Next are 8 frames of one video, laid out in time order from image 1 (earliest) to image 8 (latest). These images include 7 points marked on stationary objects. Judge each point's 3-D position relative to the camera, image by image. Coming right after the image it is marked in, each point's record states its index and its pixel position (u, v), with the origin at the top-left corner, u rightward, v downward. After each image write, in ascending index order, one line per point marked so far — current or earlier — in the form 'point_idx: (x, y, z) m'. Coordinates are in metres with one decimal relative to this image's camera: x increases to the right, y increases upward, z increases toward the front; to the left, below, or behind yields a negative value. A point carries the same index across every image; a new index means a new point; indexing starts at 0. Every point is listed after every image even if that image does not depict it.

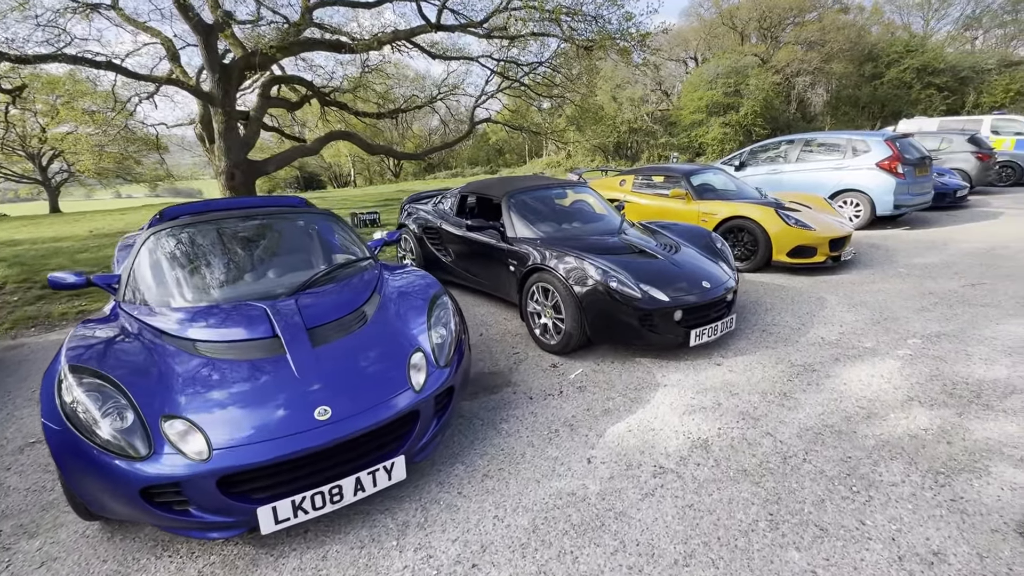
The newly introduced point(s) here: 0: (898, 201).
0: (+6.3, +1.4, +7.6) m
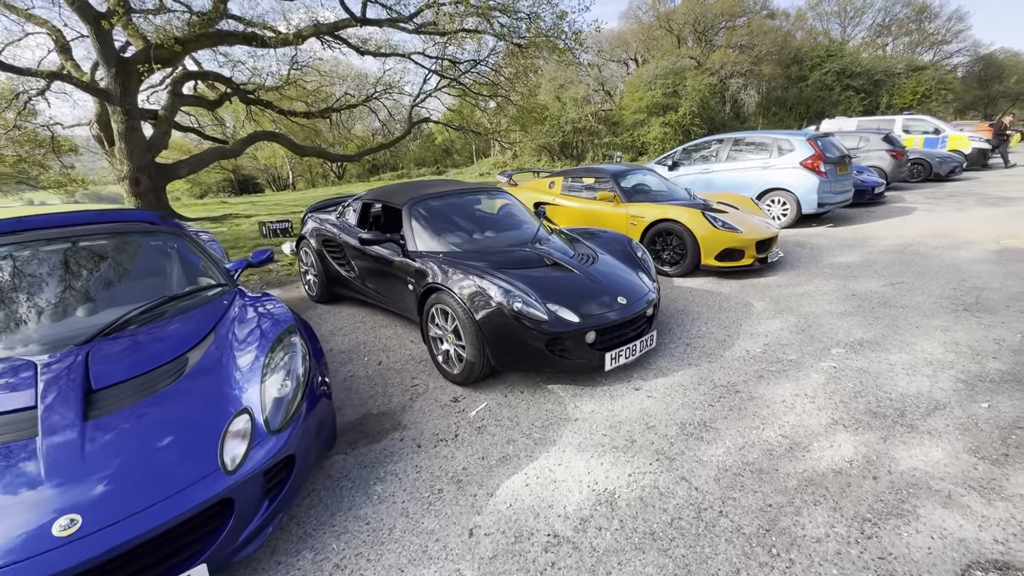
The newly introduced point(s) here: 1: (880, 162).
0: (+5.2, +1.5, +7.8) m
1: (+8.7, +3.0, +11.1) m
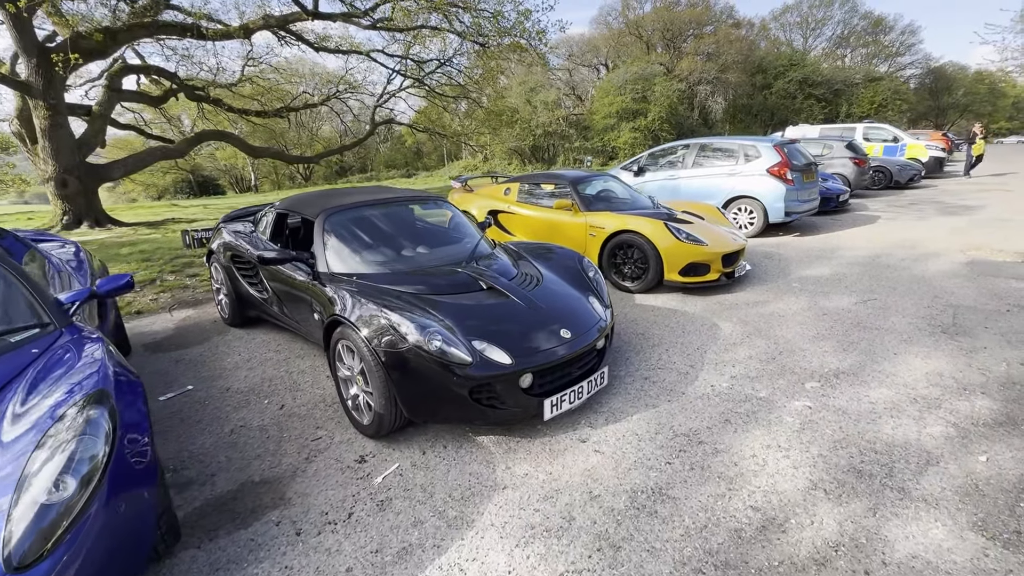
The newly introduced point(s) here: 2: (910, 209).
0: (+4.5, +1.3, +7.5) m
1: (+7.8, +2.8, +11.1) m
2: (+8.2, +1.6, +9.7) m
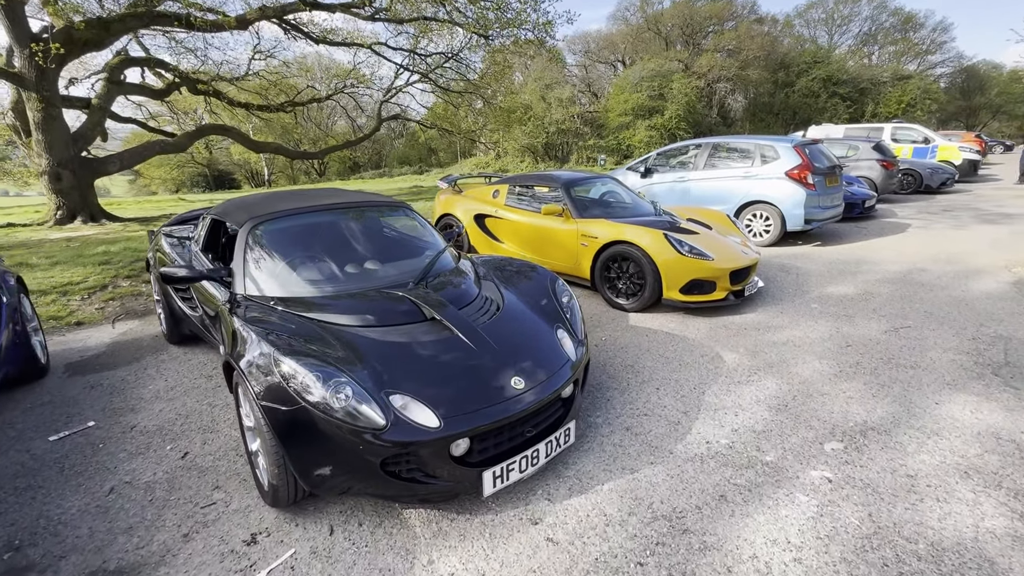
0: (+4.4, +1.1, +6.8) m
1: (+7.9, +2.6, +10.3) m
2: (+8.2, +1.4, +8.9) m
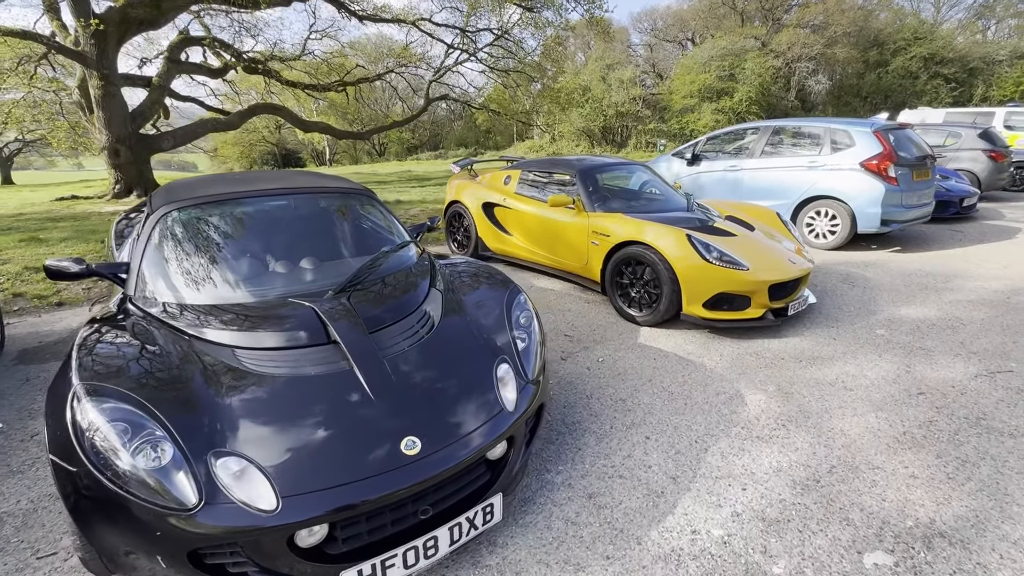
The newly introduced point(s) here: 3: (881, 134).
0: (+4.6, +0.9, +5.7) m
1: (+8.6, +2.3, +8.7) m
2: (+8.7, +1.1, +7.3) m
3: (+4.6, +1.9, +5.8) m
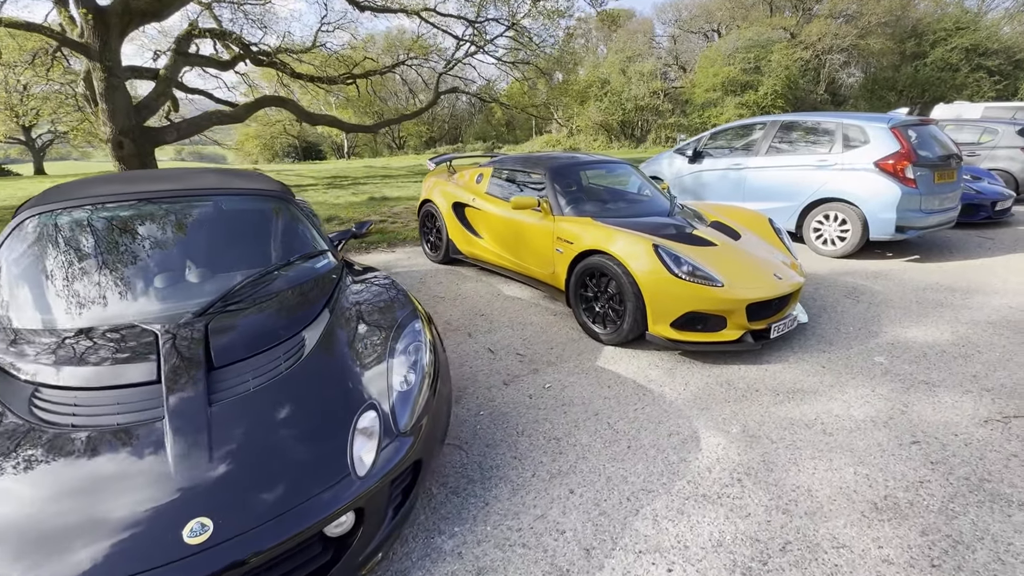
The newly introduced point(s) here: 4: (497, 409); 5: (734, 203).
0: (+4.3, +0.8, +5.2) m
1: (+8.4, +2.1, +7.9) m
2: (+8.5, +0.9, +6.6) m
3: (+4.3, +1.8, +5.2) m
4: (-0.1, -0.7, +2.6) m
5: (+3.0, +1.2, +6.4) m
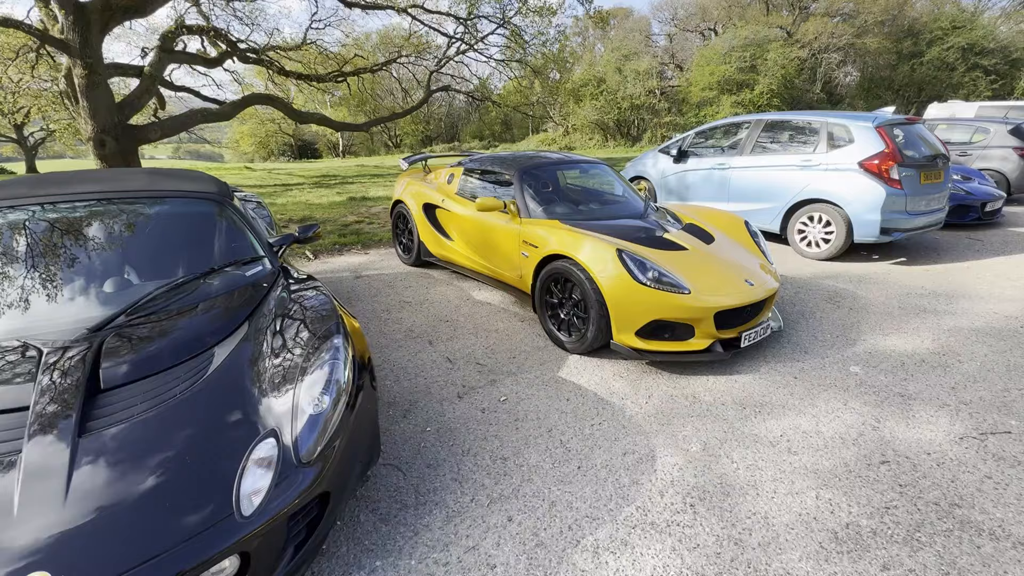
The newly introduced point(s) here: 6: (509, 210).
0: (+4.1, +0.7, +5.0) m
1: (+8.2, +2.1, +7.8) m
2: (+8.2, +0.8, +6.4) m
3: (+4.1, +1.7, +5.1) m
4: (-0.3, -0.7, +2.4) m
5: (+2.8, +1.1, +6.2) m
6: (0.0, +0.6, +3.8) m
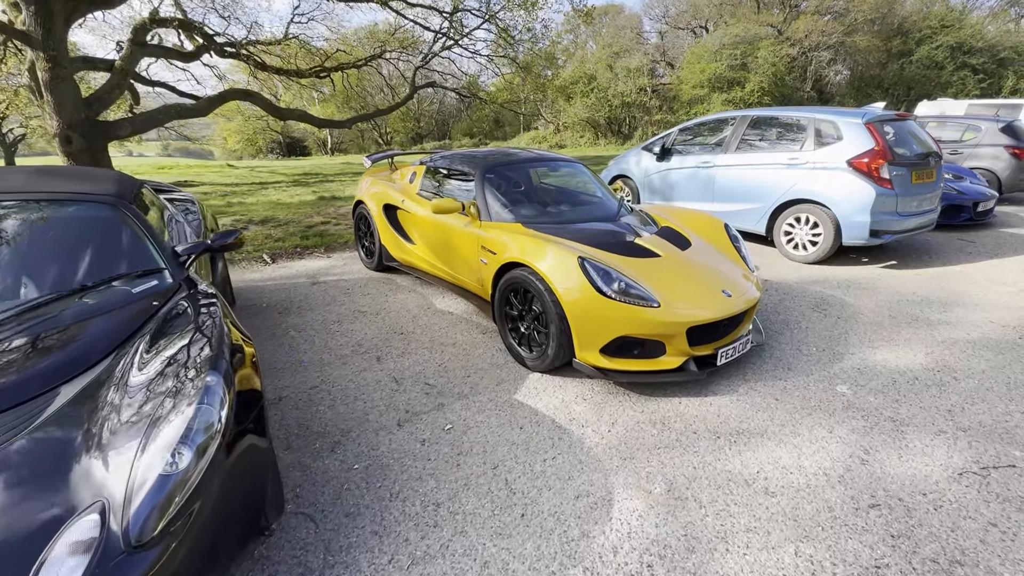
0: (+3.7, +0.7, +4.8) m
1: (+7.8, +2.0, +7.6) m
2: (+7.9, +0.8, +6.2) m
3: (+3.8, +1.7, +4.8) m
4: (-0.6, -0.8, +2.1) m
5: (+2.4, +1.1, +6.0) m
6: (-0.3, +0.6, +3.4) m
